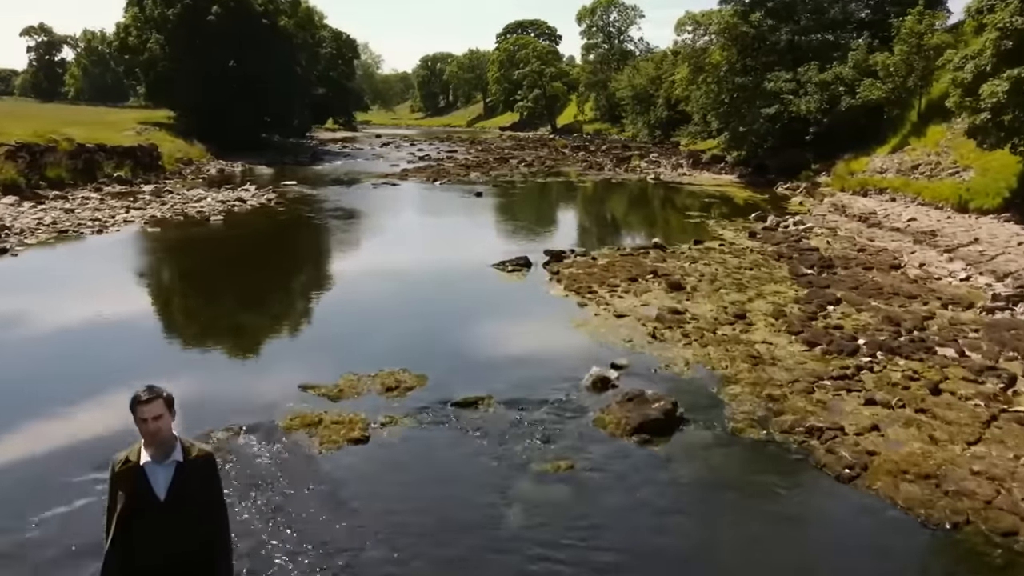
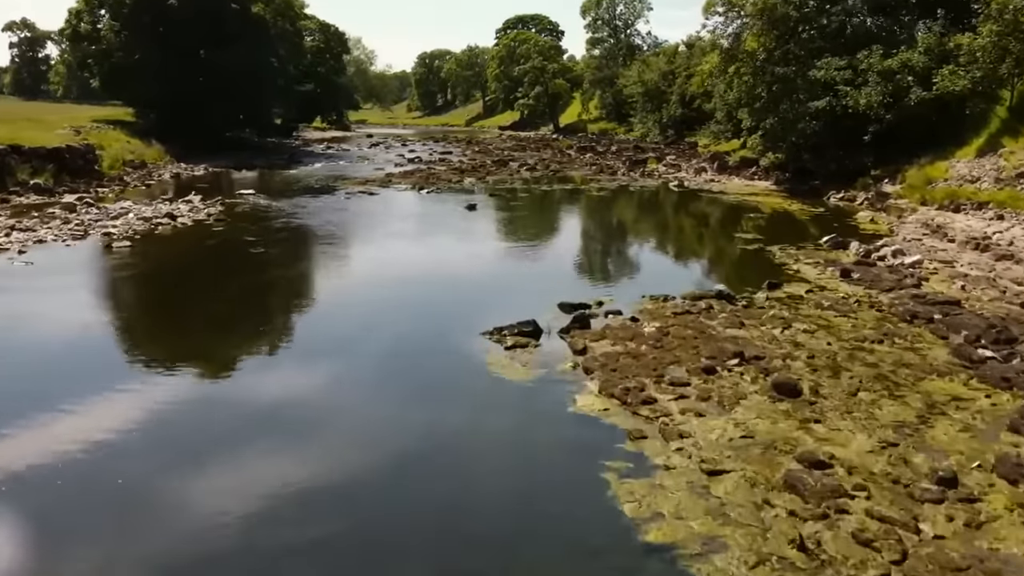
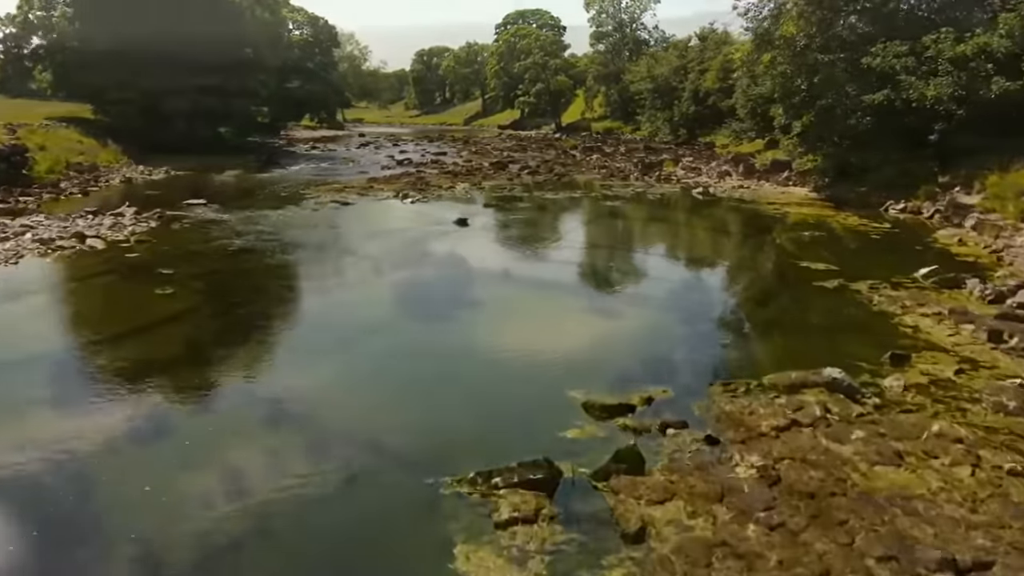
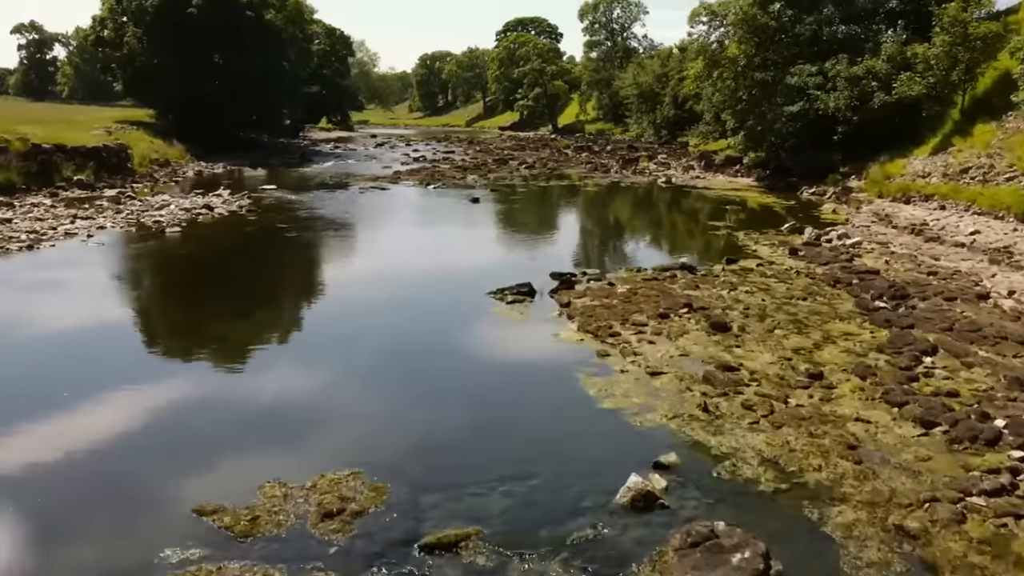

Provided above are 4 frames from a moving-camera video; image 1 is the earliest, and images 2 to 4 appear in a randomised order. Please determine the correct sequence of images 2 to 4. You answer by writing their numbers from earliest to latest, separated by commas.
4, 2, 3
